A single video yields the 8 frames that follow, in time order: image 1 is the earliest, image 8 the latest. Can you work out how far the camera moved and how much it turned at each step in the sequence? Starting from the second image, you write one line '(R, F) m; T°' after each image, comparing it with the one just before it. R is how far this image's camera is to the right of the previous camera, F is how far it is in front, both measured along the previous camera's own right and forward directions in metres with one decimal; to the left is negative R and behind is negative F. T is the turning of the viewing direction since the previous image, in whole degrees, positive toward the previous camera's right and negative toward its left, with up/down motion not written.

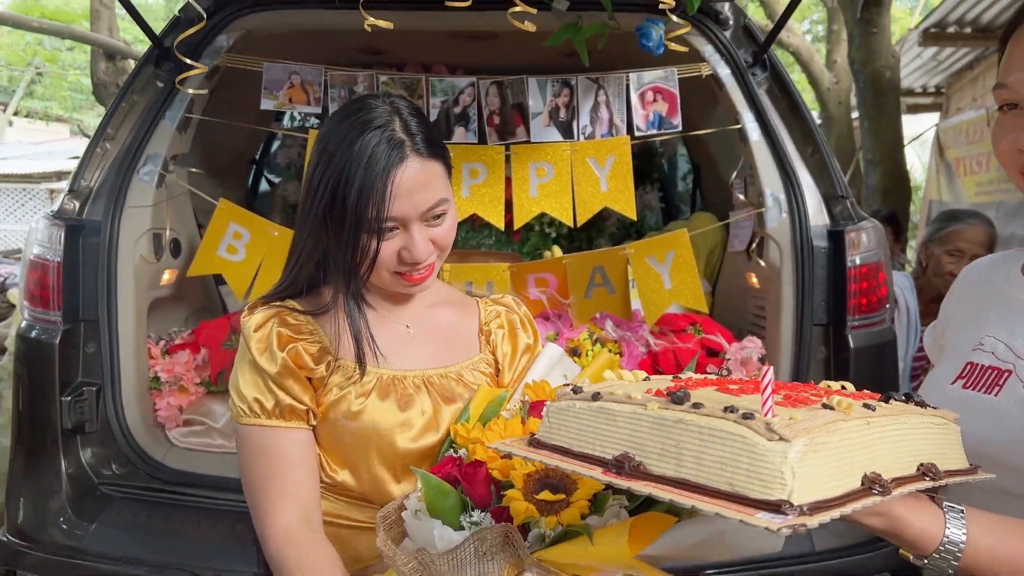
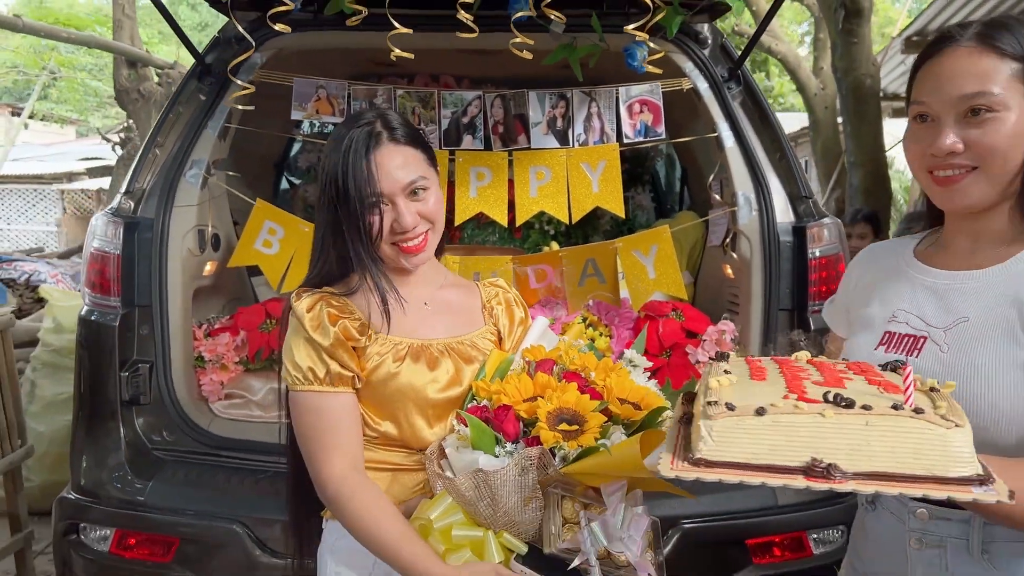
(0.0, -0.2) m; 0°
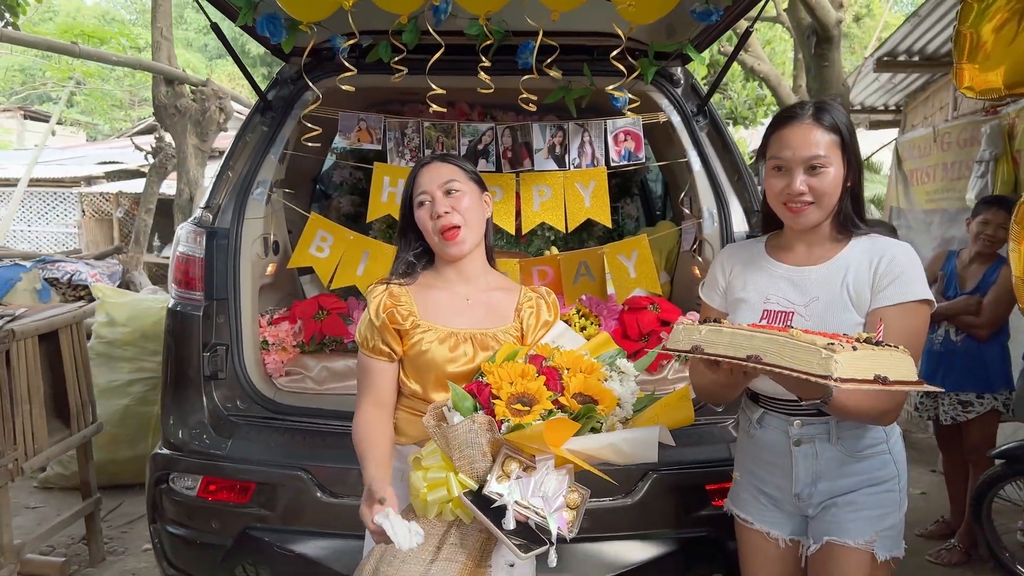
(0.0, -0.4) m; 0°
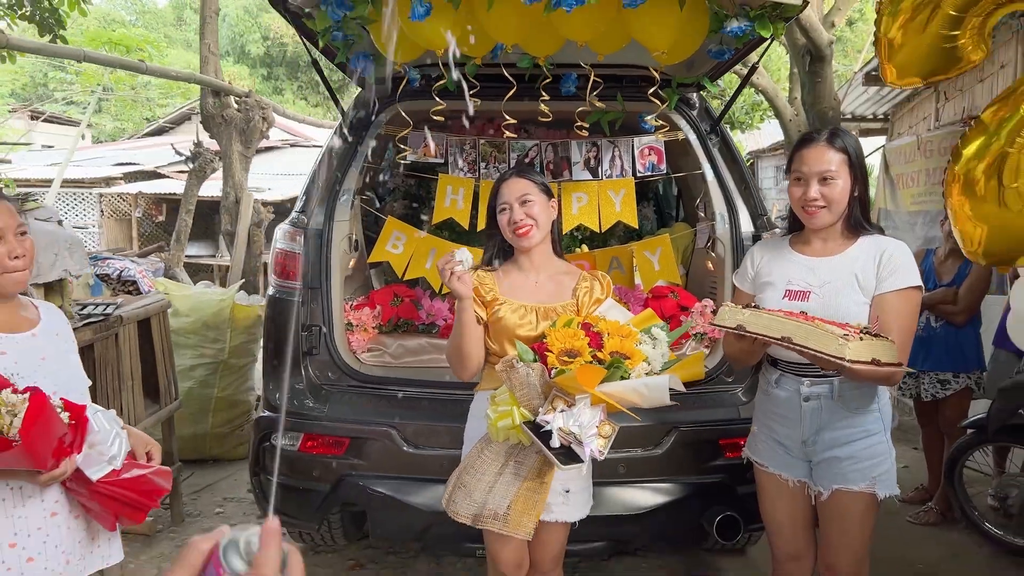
(-0.1, -0.4) m; 0°
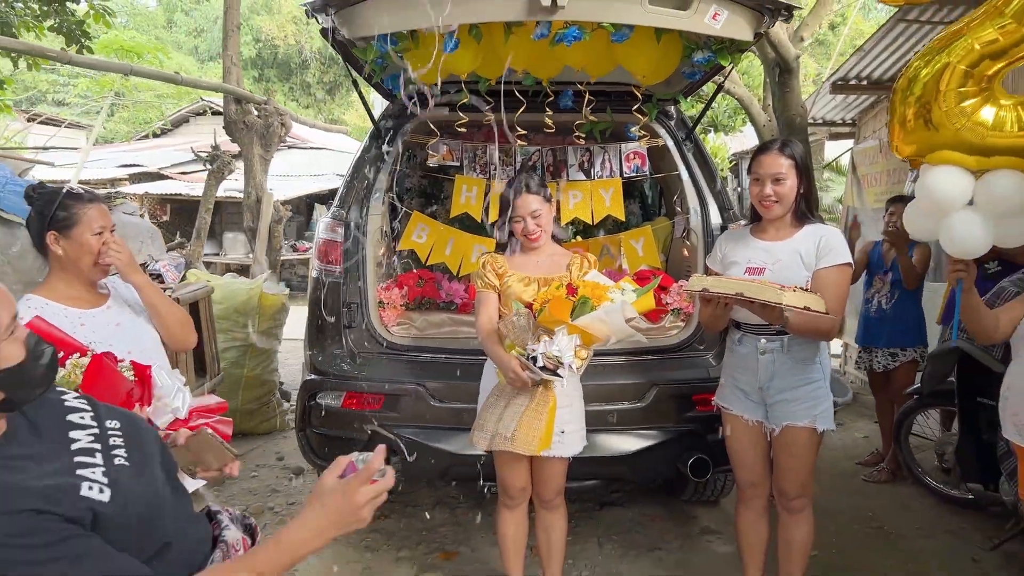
(-0.1, -0.4) m; +1°
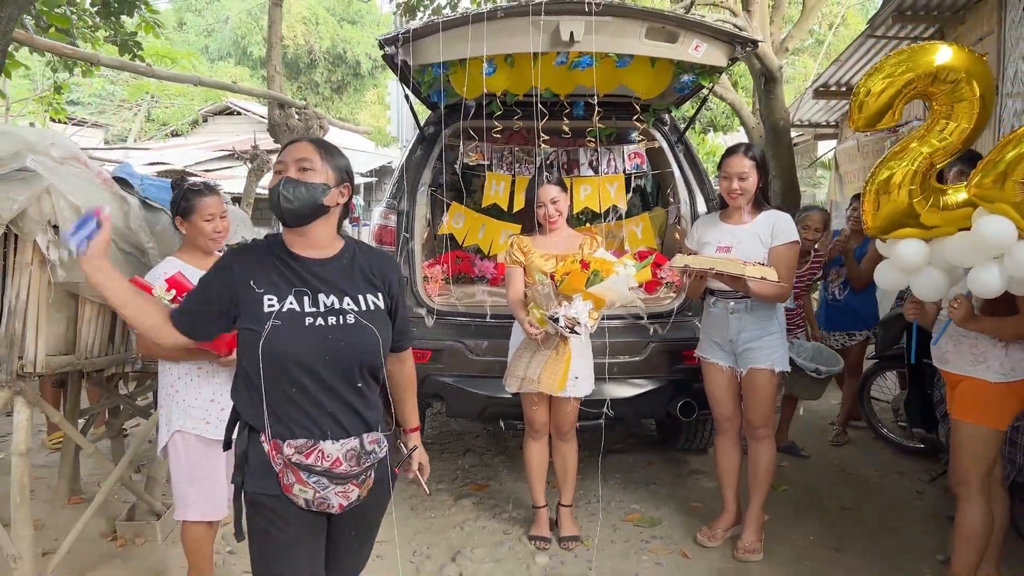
(-0.1, -0.6) m; 0°
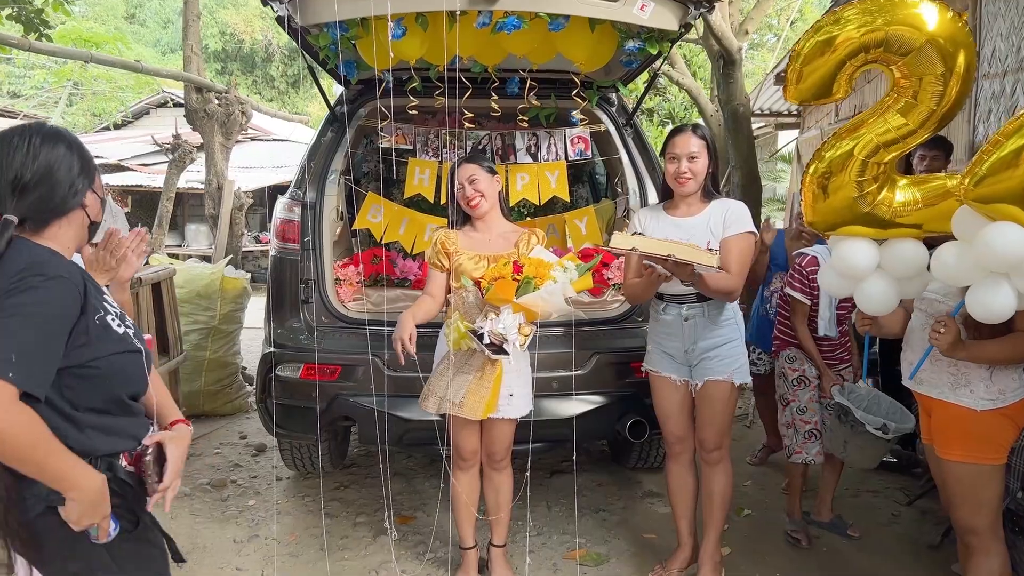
(+0.1, +0.4) m; +3°
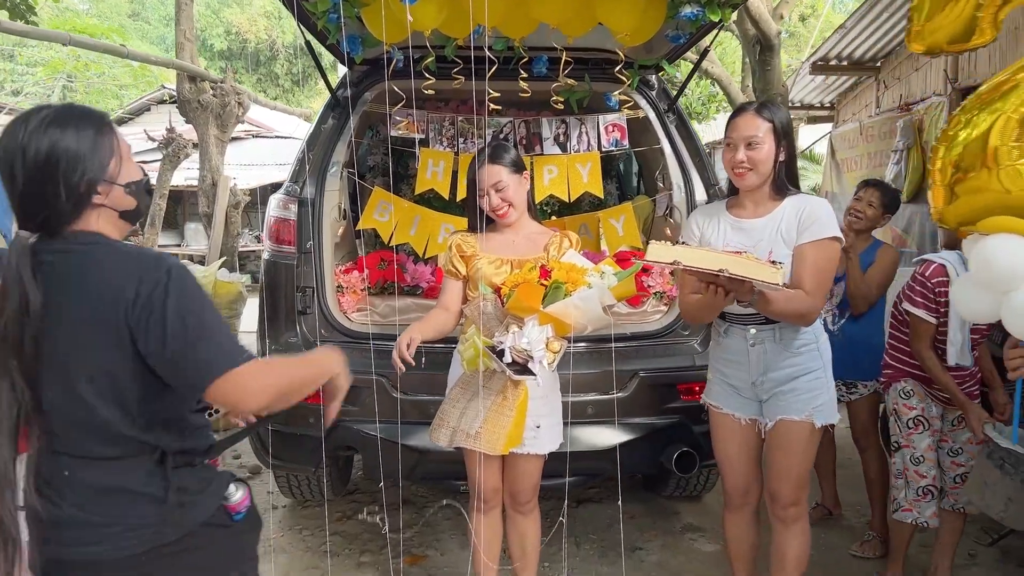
(-0.1, +0.4) m; 0°
